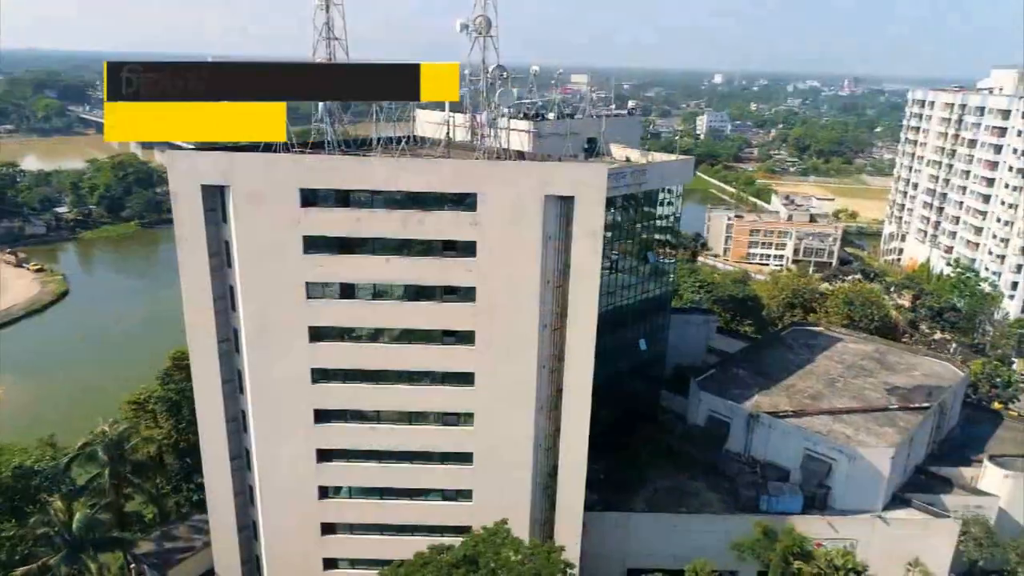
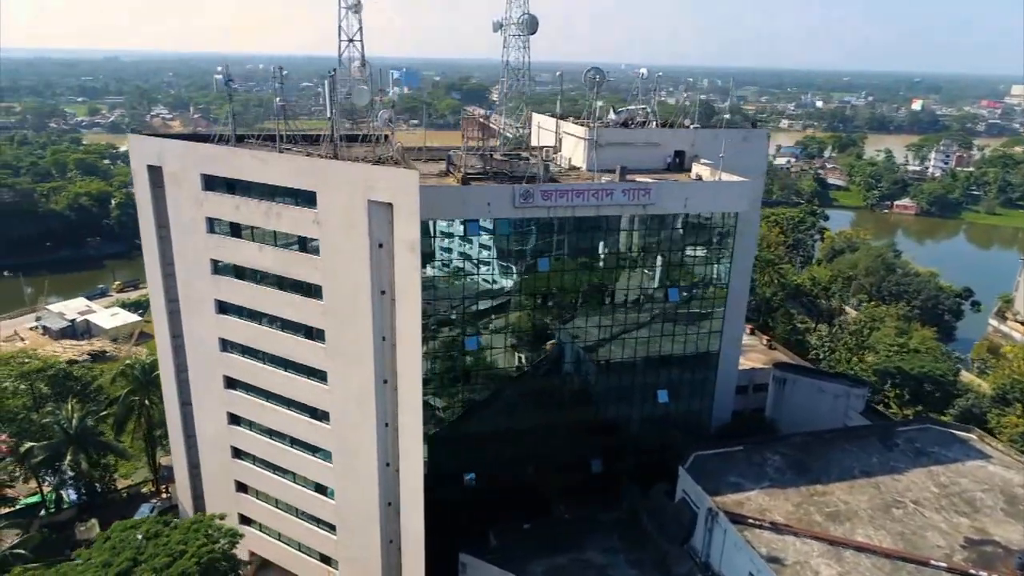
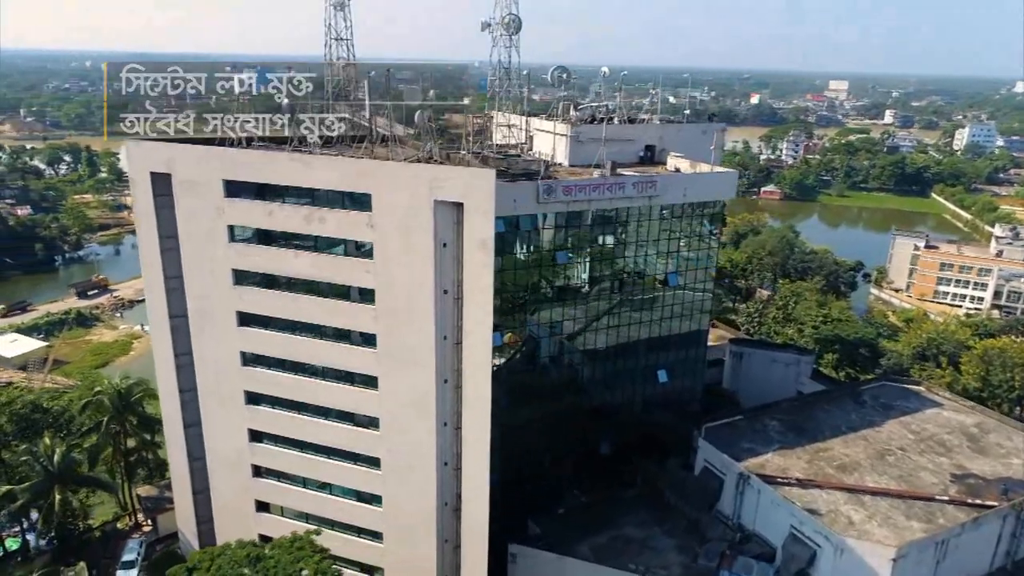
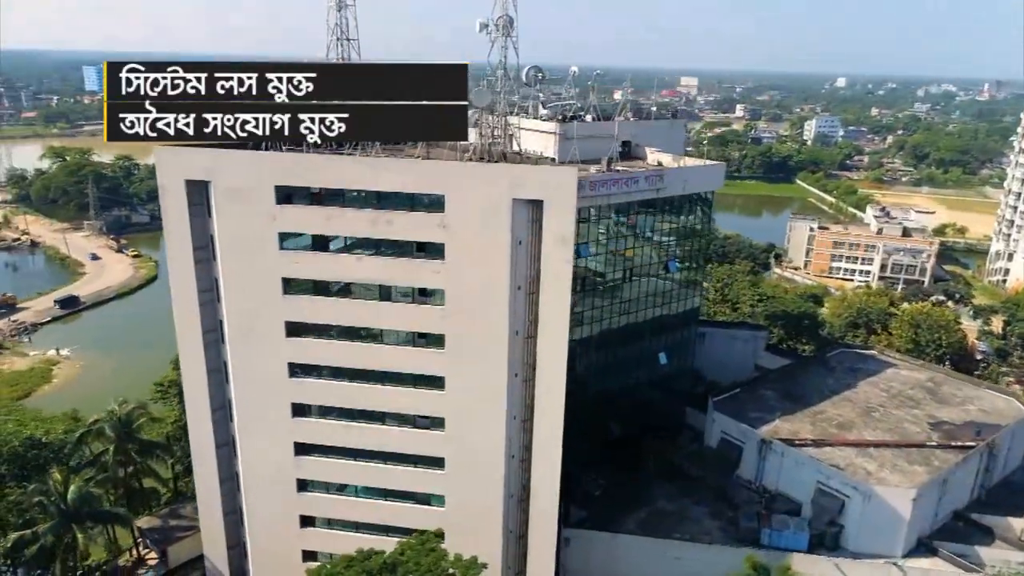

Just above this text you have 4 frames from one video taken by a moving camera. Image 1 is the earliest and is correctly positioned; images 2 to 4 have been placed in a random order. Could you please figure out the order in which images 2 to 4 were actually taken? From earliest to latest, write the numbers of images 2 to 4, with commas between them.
4, 3, 2
